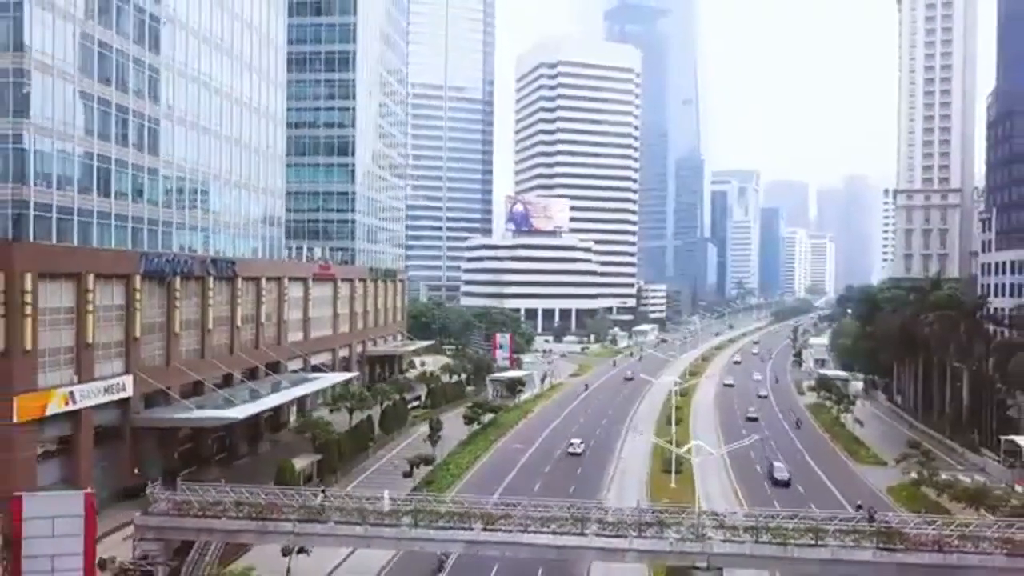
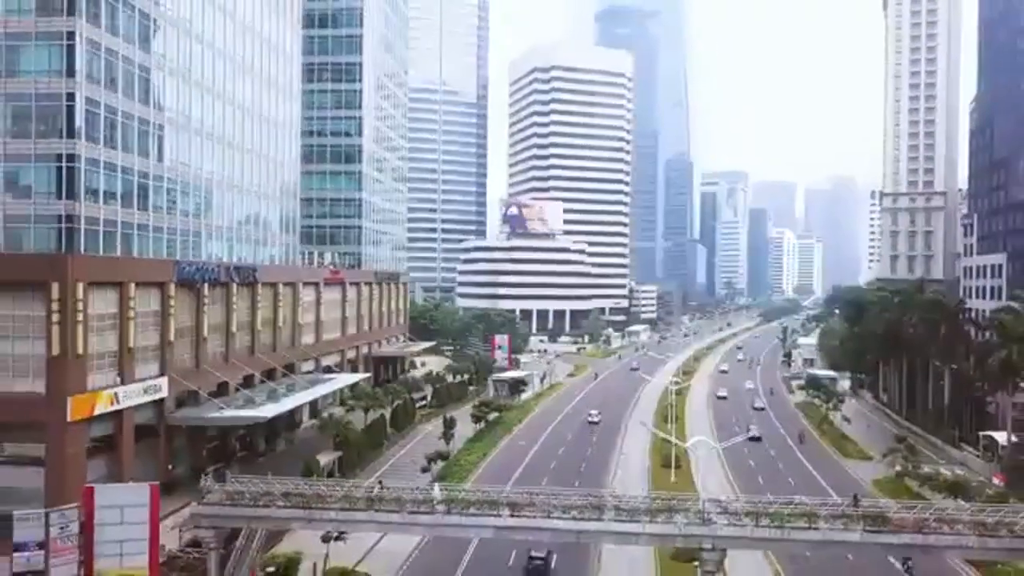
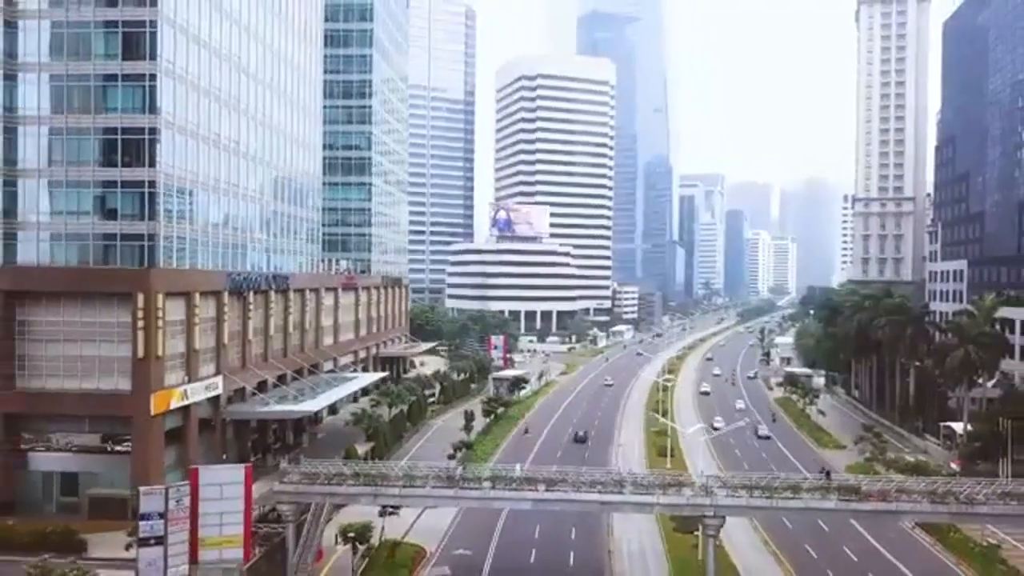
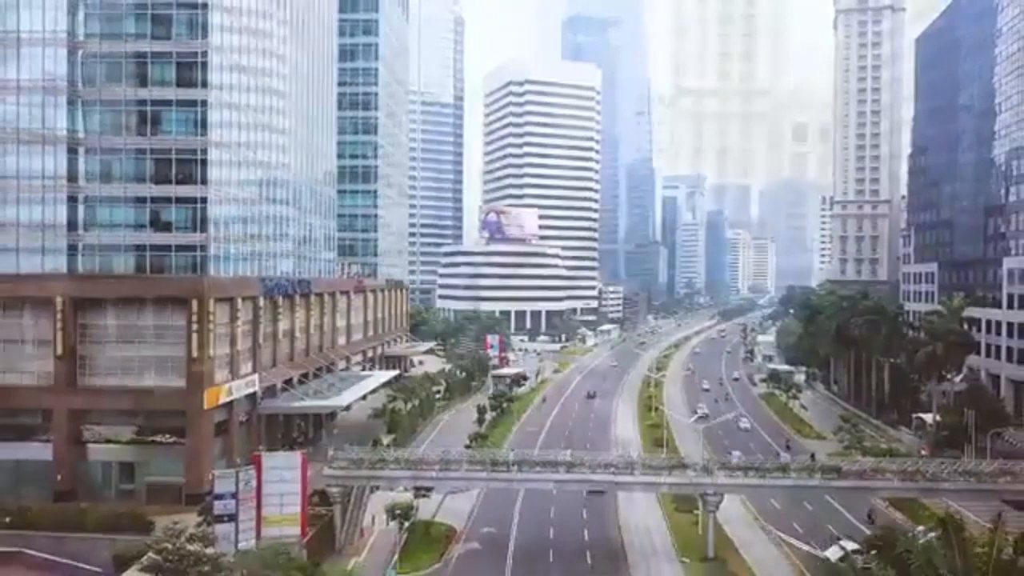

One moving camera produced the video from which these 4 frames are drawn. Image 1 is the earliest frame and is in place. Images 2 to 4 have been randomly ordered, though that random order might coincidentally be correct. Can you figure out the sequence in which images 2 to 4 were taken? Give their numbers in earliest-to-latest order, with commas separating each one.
2, 3, 4
